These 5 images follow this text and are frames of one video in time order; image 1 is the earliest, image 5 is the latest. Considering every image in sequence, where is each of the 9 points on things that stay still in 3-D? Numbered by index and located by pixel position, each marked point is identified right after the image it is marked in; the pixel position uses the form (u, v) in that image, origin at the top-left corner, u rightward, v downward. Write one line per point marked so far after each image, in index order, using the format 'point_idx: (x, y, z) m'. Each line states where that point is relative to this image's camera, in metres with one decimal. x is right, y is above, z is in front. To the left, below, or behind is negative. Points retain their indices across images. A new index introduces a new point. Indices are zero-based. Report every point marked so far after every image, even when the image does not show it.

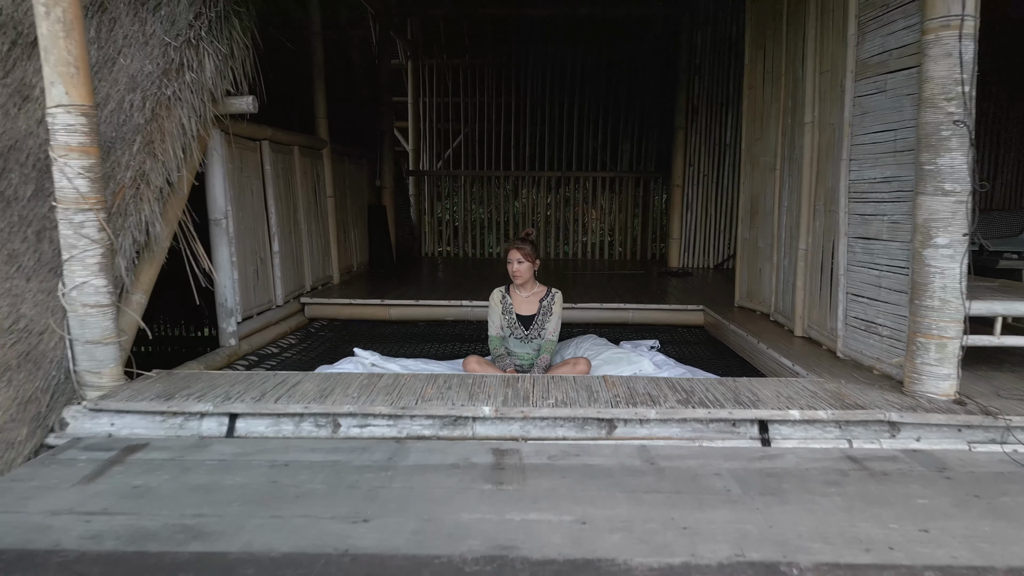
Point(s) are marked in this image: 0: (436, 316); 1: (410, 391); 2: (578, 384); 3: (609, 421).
0: (-0.3, -0.1, +3.3) m
1: (-0.2, -0.2, +1.7) m
2: (+0.1, -0.2, +1.7) m
3: (+0.2, -0.3, +1.5) m
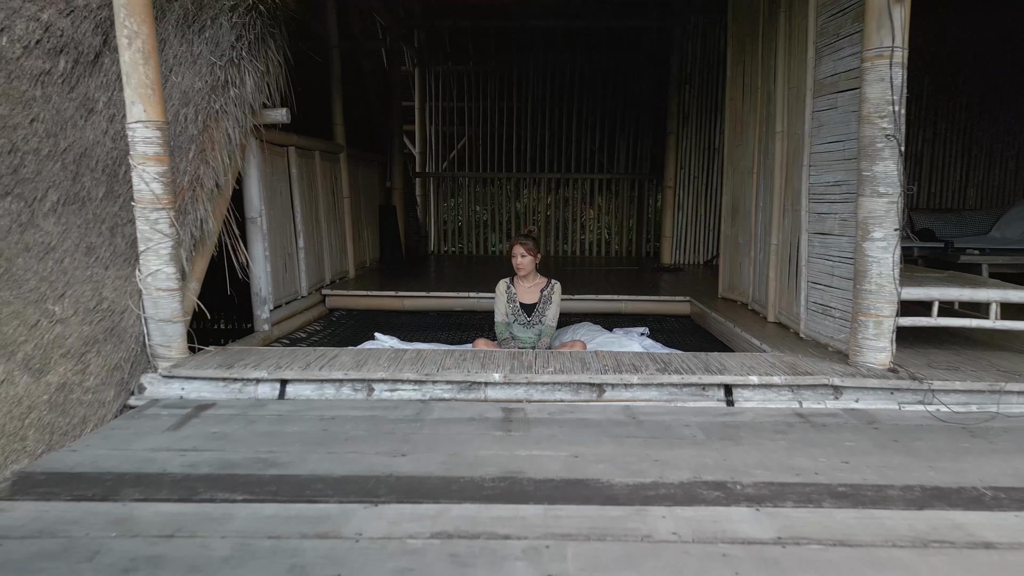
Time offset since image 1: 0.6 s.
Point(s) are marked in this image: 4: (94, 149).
0: (-0.3, -0.1, +3.6) m
1: (-0.2, -0.2, +2.0) m
2: (+0.2, -0.2, +2.0) m
3: (+0.2, -0.2, +1.8) m
4: (-1.3, +0.4, +2.4) m
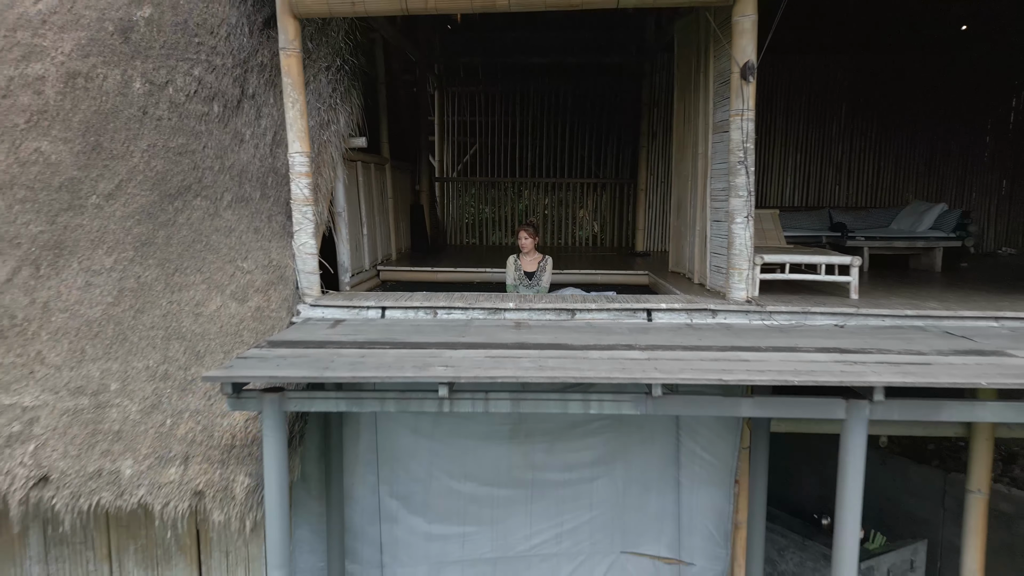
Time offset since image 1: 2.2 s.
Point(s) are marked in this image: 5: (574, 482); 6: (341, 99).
0: (-0.3, +0.1, +4.9) m
1: (-0.2, 0.0, +3.2) m
2: (+0.2, 0.0, +3.3) m
3: (+0.2, -0.1, +3.1) m
4: (-1.2, +0.6, +3.7) m
5: (+0.3, -0.8, +3.2) m
6: (-0.8, +0.9, +3.8) m
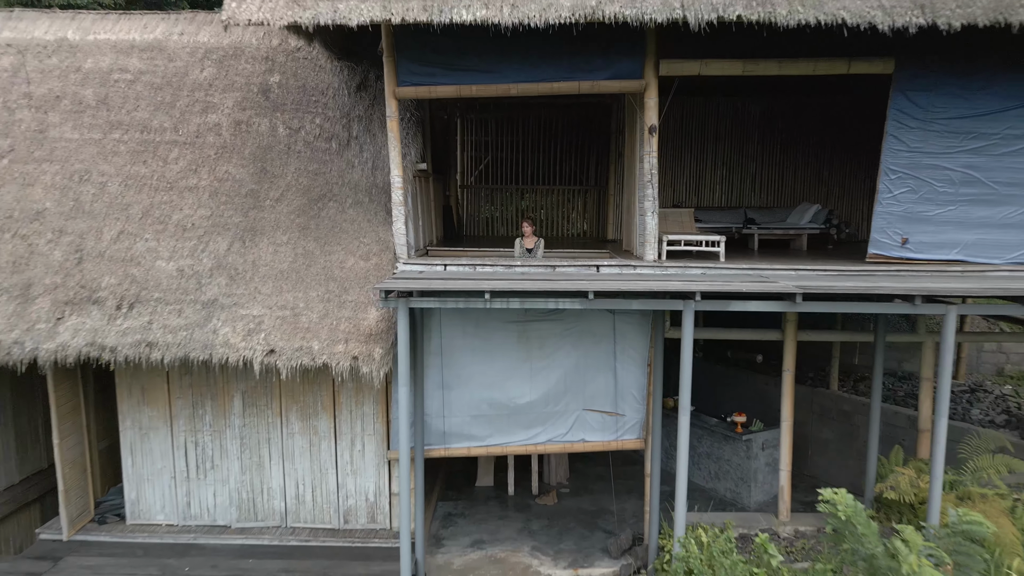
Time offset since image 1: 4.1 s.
0: (-0.2, +0.3, +7.2) m
1: (-0.1, +0.2, +5.5) m
2: (+0.2, +0.2, +5.6) m
3: (+0.3, +0.2, +5.4) m
4: (-1.2, +0.8, +6.0) m
5: (+0.3, -0.5, +5.5) m
6: (-0.8, +1.2, +6.1) m
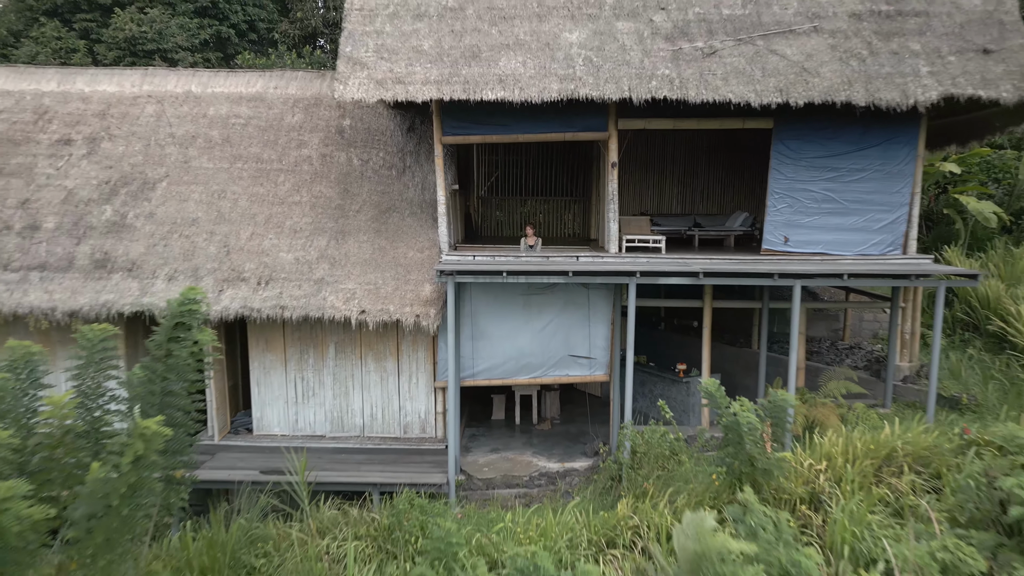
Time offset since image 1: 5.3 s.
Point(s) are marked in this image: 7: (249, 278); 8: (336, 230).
0: (-0.1, +0.5, +9.8) m
1: (0.0, +0.4, +8.1) m
2: (+0.3, +0.4, +8.2) m
3: (+0.4, +0.3, +8.0) m
4: (-1.1, +1.0, +8.6) m
5: (+0.4, -0.4, +8.2) m
6: (-0.7, +1.3, +8.7) m
7: (-2.6, +0.1, +7.8) m
8: (-1.9, +0.6, +8.3) m
